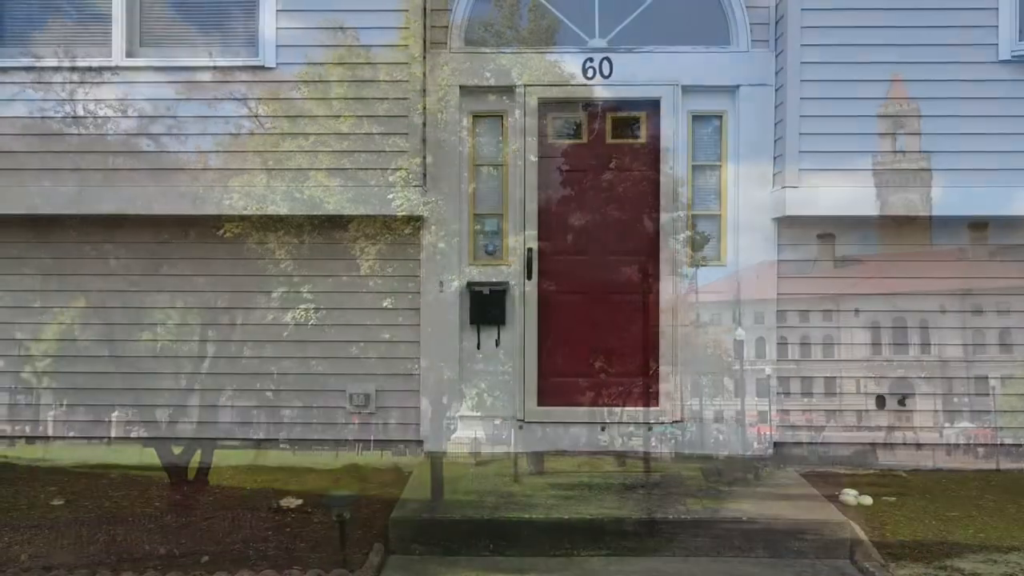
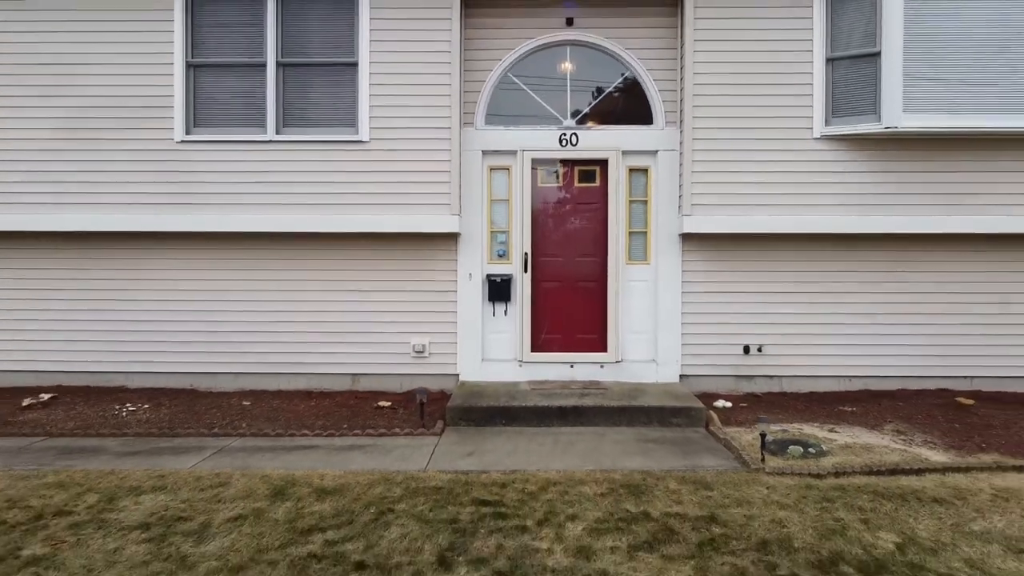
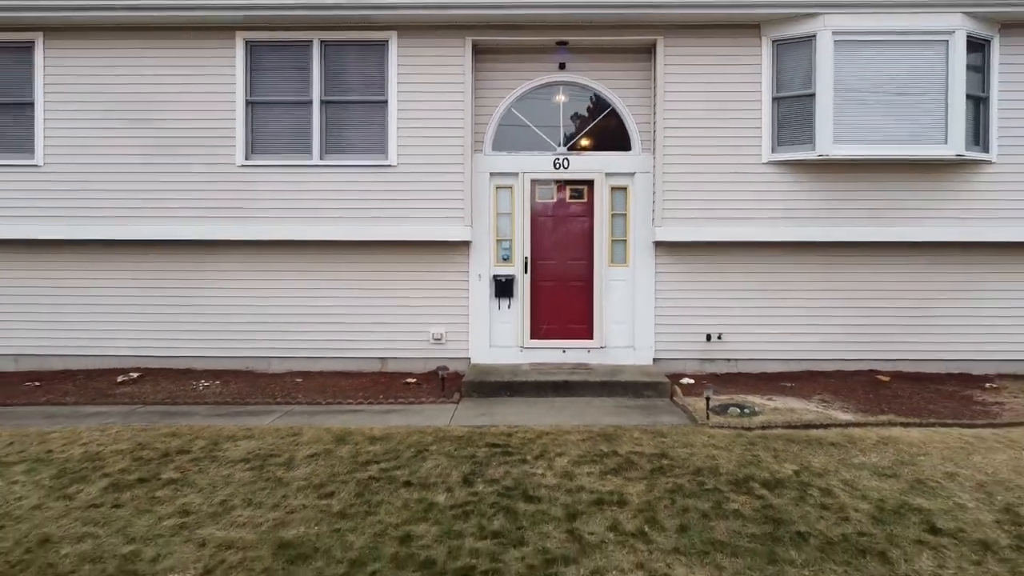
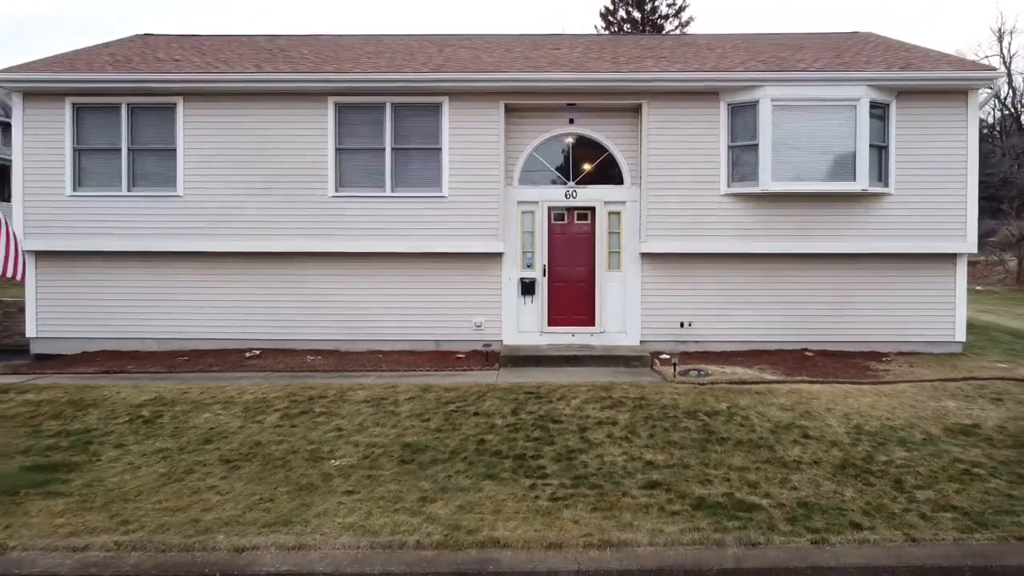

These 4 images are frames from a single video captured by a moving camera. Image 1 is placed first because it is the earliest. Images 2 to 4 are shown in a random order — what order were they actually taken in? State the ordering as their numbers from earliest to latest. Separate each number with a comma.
2, 3, 4
